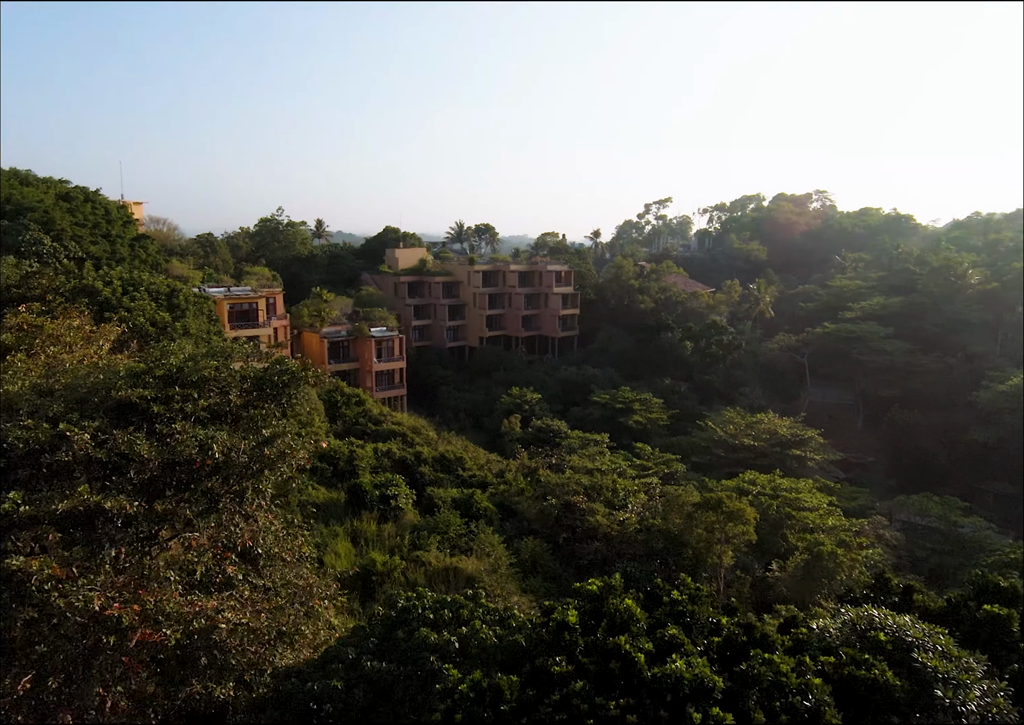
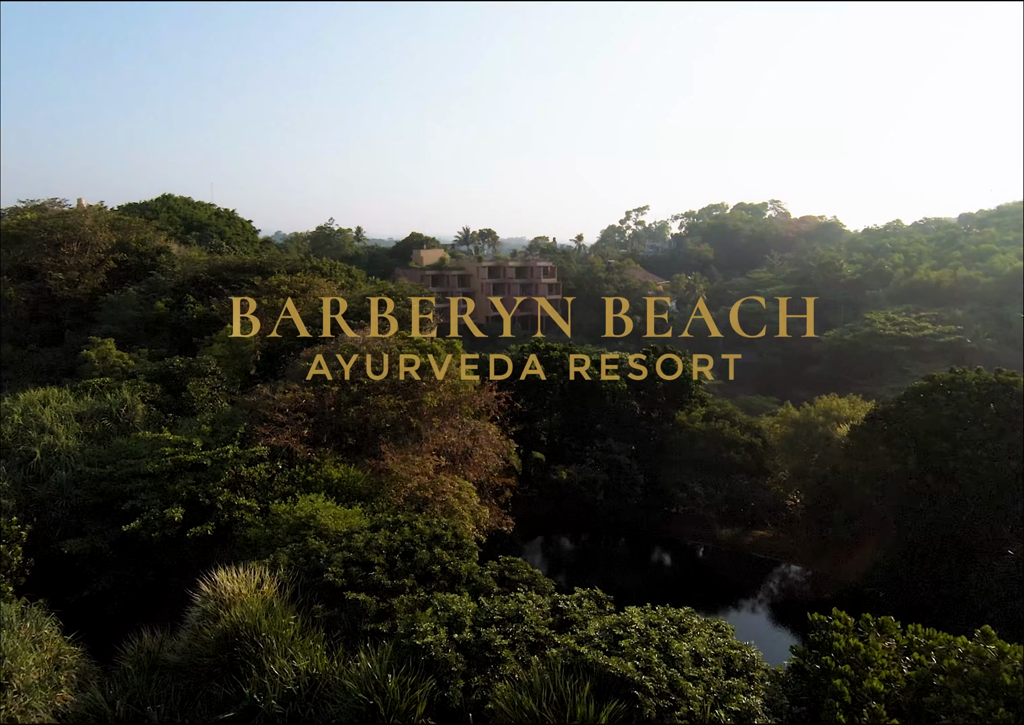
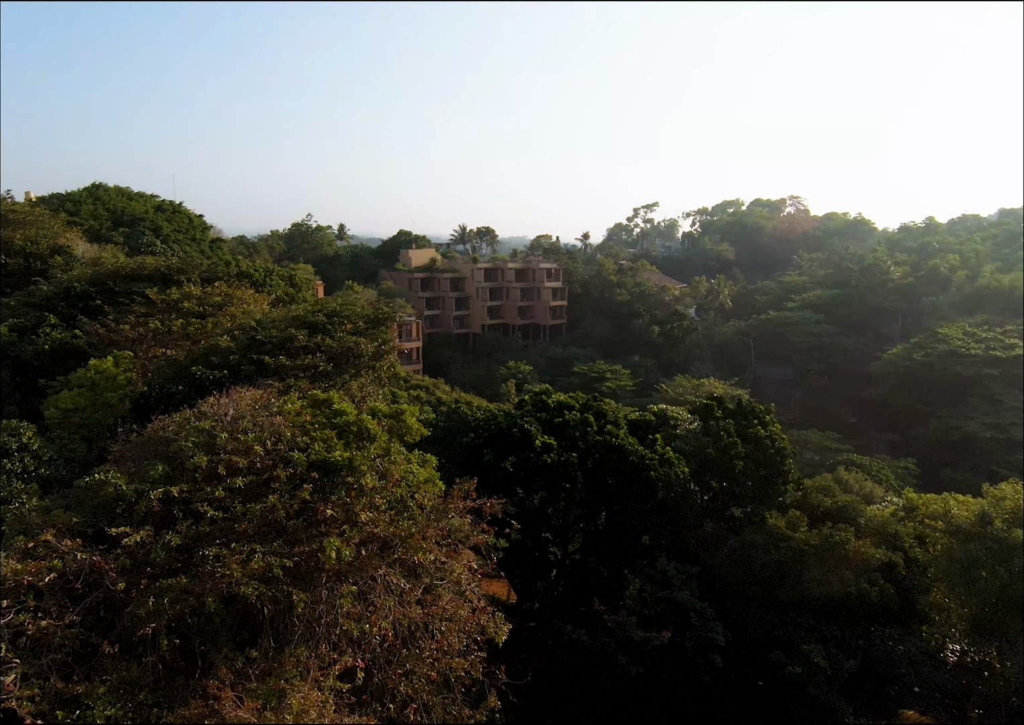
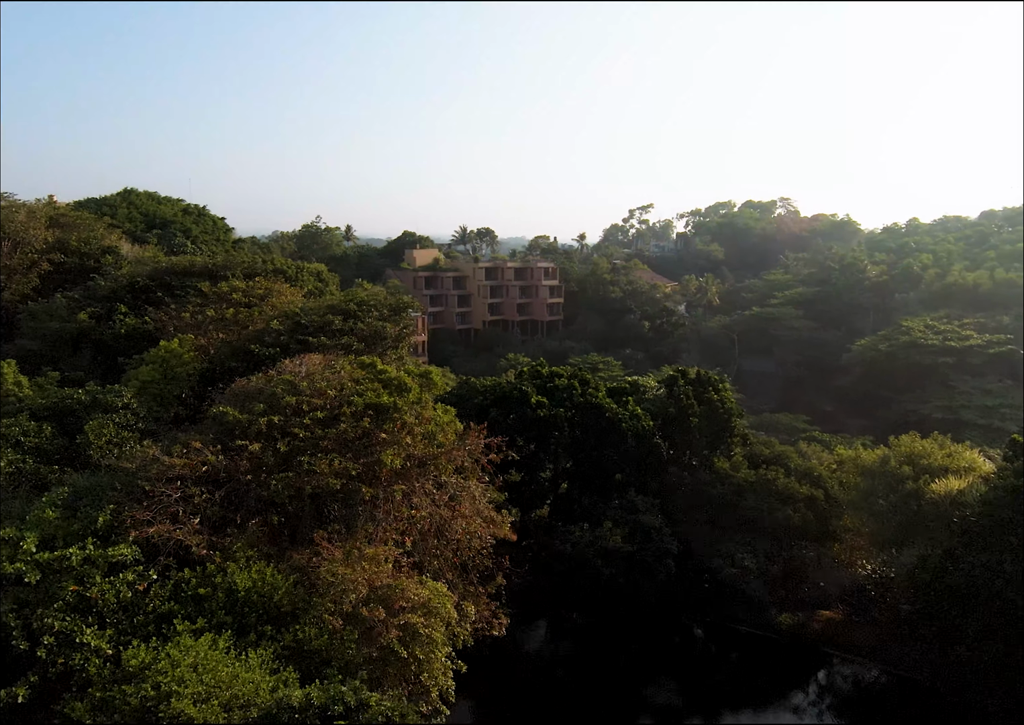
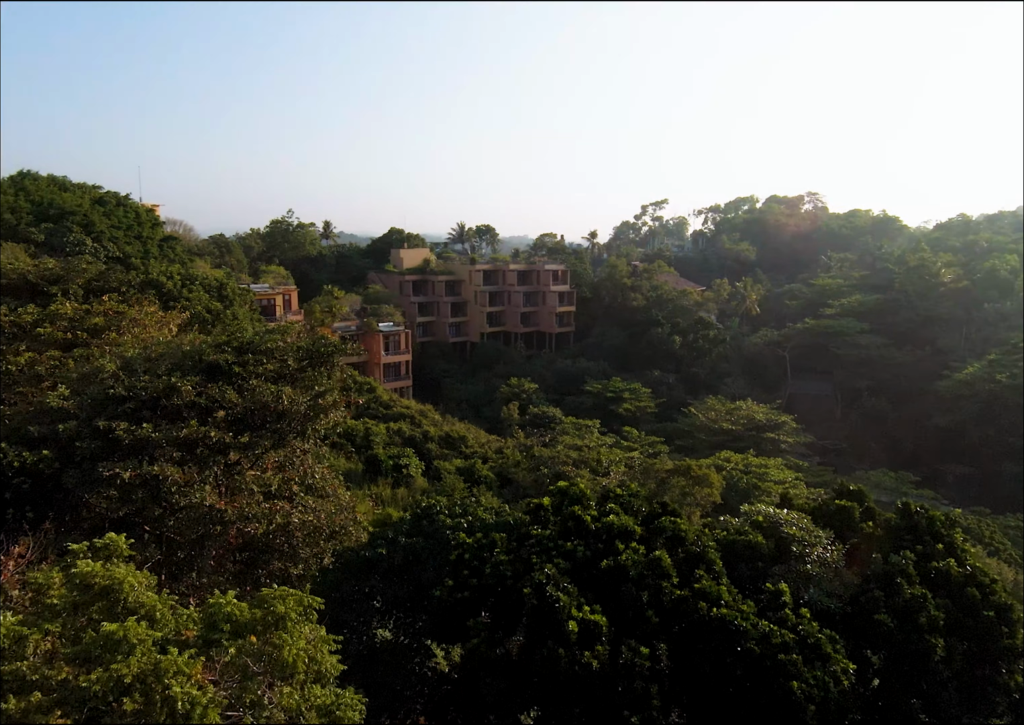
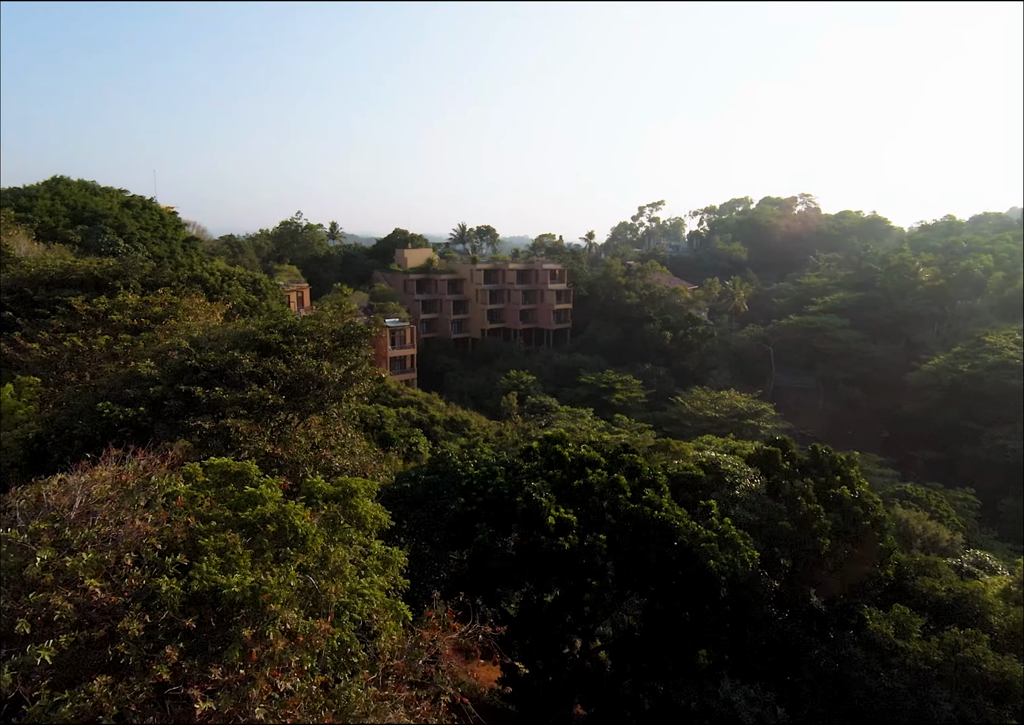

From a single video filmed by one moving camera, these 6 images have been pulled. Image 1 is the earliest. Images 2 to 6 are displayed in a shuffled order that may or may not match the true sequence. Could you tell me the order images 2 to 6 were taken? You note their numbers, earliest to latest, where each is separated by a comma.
5, 6, 3, 4, 2
